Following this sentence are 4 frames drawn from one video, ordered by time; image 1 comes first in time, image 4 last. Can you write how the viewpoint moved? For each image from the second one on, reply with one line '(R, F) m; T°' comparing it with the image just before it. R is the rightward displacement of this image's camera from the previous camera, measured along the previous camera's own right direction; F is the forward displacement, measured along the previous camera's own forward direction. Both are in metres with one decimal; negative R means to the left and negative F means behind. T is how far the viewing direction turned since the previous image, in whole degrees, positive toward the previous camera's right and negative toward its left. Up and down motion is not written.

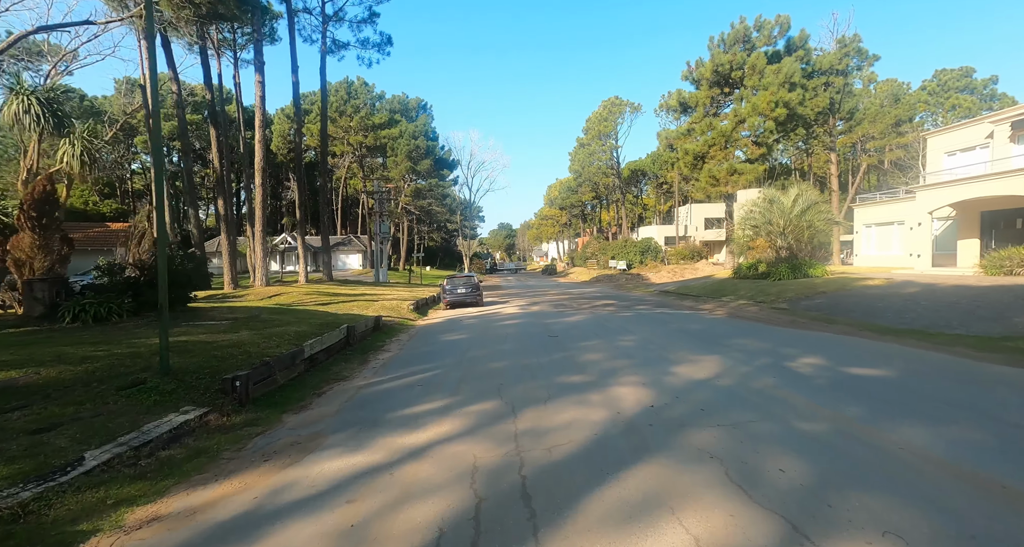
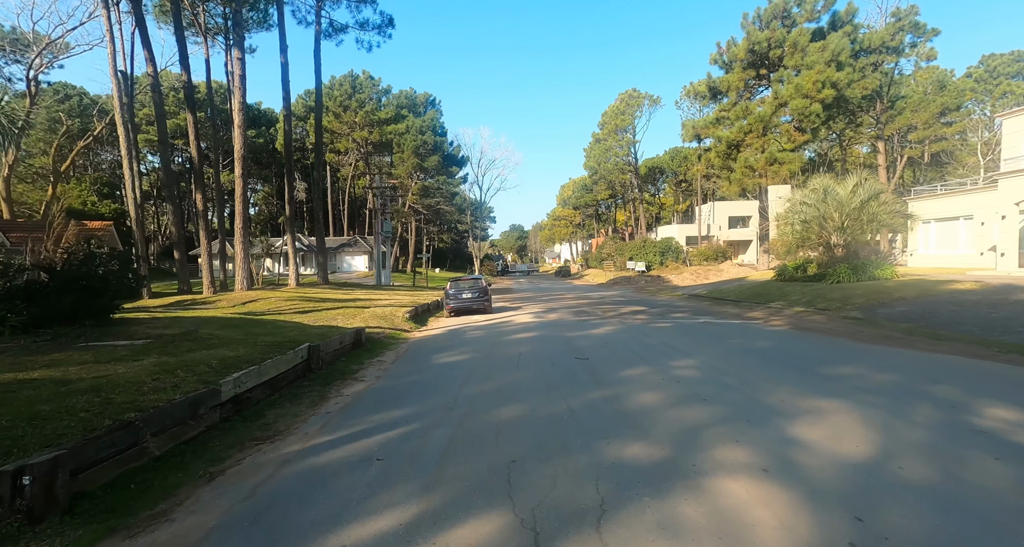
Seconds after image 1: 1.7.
(-0.1, +3.2) m; -1°
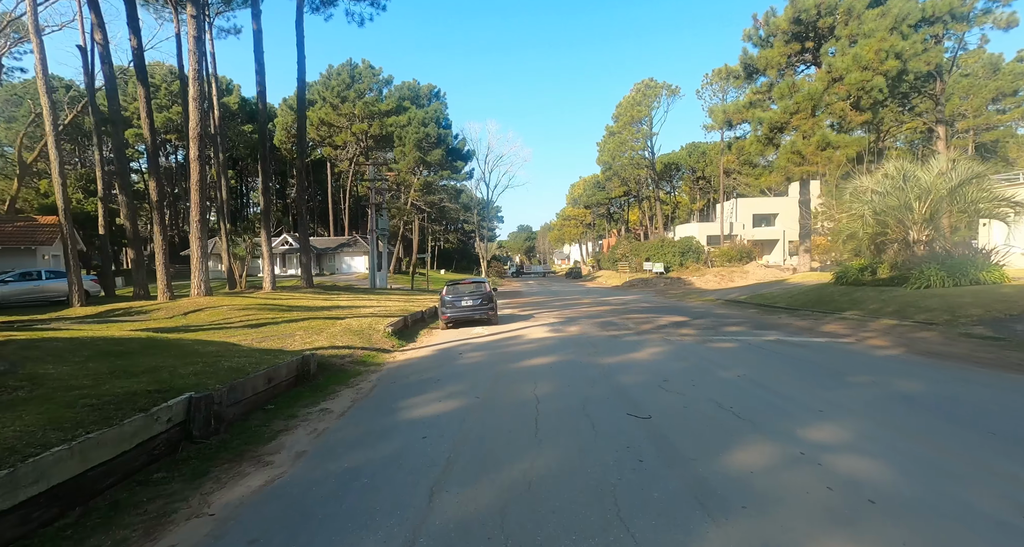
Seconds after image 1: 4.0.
(-0.1, +3.9) m; -1°
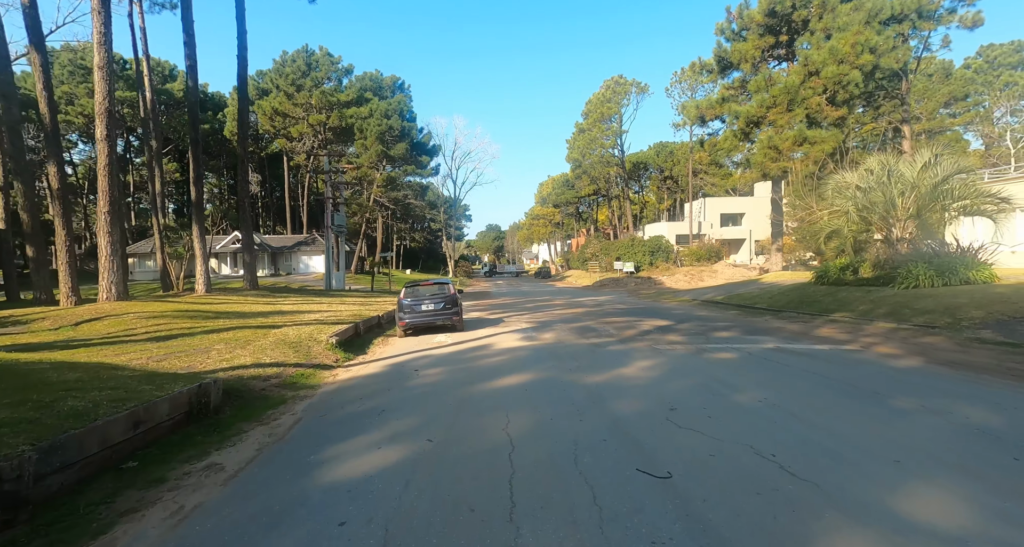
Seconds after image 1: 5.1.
(0.0, +1.9) m; +4°
